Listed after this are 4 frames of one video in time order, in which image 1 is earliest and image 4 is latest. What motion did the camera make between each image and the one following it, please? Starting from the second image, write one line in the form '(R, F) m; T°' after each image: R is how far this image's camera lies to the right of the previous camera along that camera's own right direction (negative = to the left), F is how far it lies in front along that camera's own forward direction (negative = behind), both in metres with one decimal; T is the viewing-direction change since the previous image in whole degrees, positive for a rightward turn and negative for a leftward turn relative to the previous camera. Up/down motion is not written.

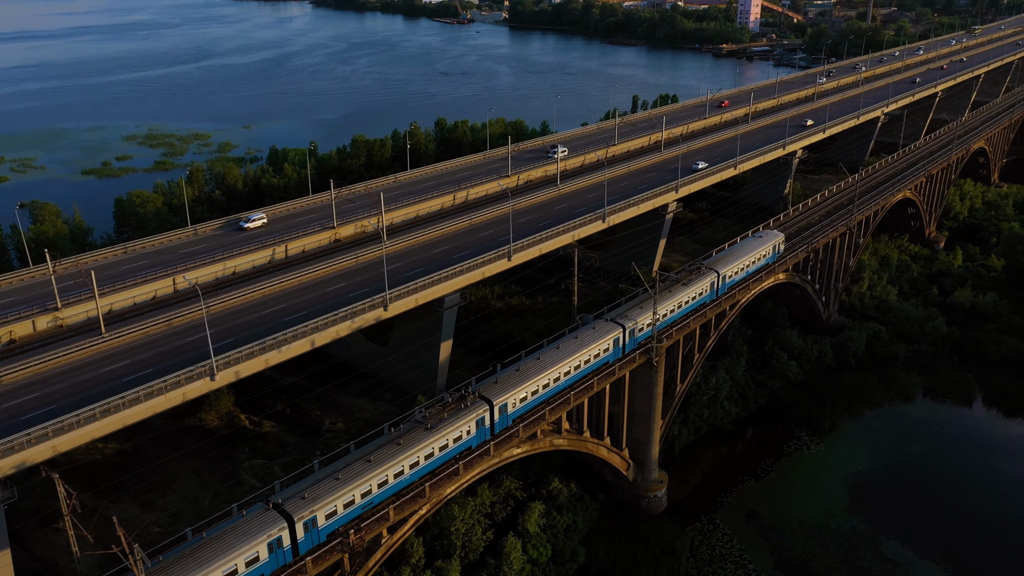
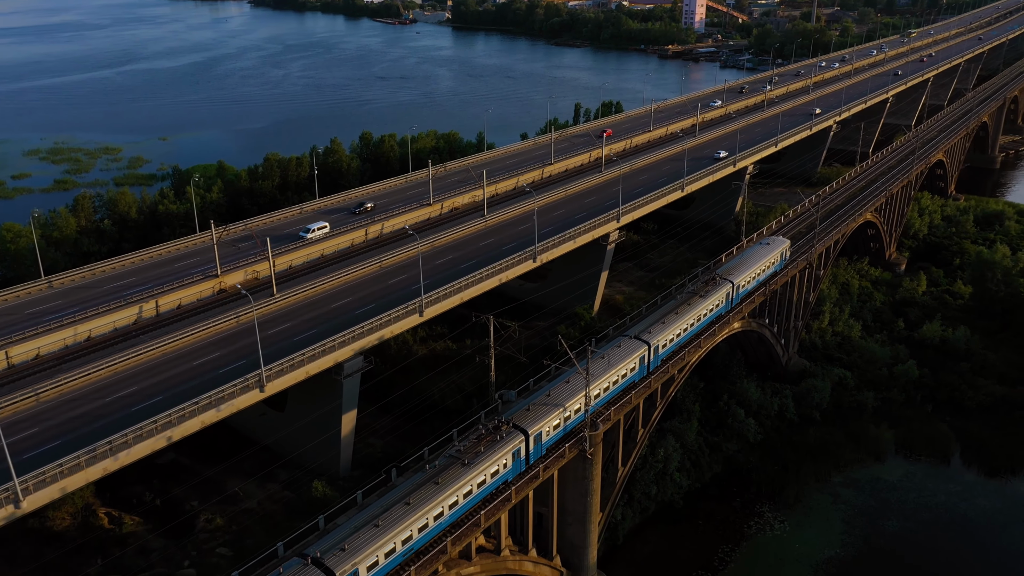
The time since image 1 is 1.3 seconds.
(+1.7, +6.0) m; +3°
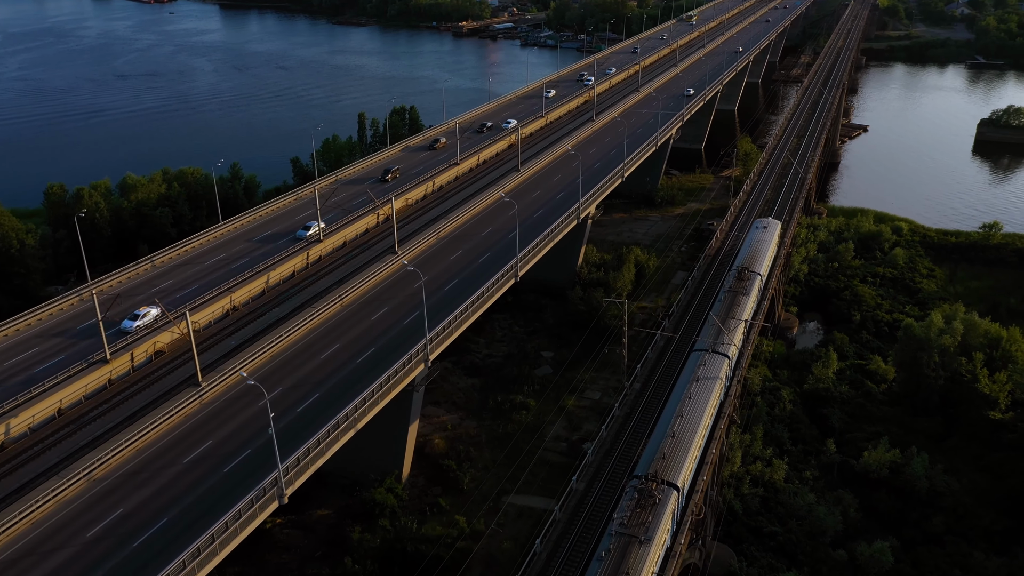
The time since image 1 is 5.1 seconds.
(+2.8, +17.7) m; +12°
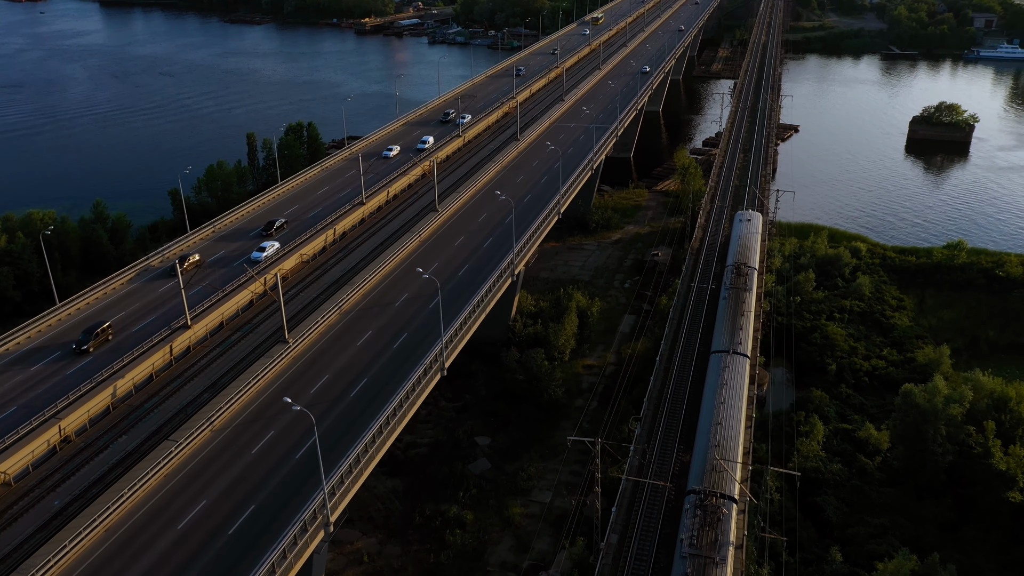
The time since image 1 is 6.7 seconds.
(-0.1, +7.6) m; +6°
